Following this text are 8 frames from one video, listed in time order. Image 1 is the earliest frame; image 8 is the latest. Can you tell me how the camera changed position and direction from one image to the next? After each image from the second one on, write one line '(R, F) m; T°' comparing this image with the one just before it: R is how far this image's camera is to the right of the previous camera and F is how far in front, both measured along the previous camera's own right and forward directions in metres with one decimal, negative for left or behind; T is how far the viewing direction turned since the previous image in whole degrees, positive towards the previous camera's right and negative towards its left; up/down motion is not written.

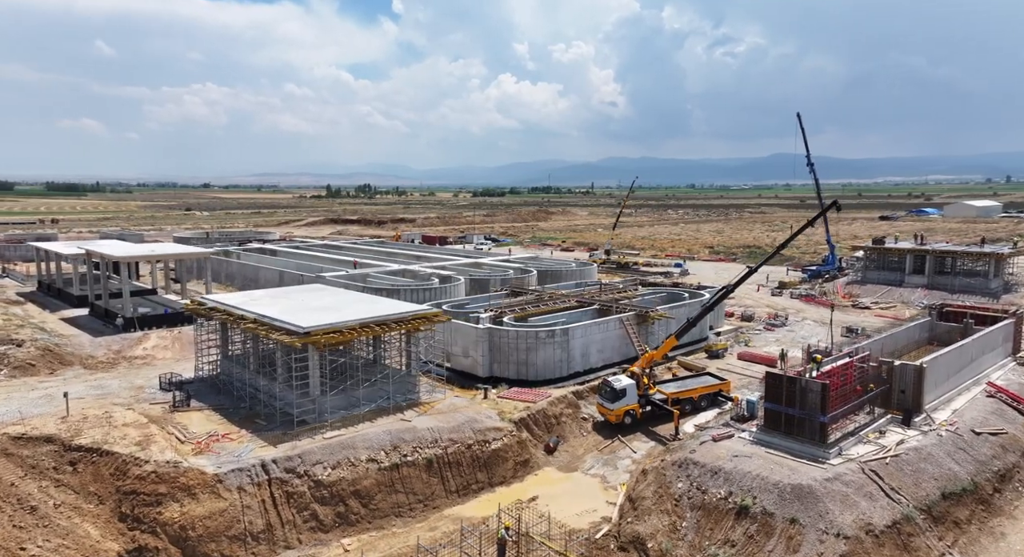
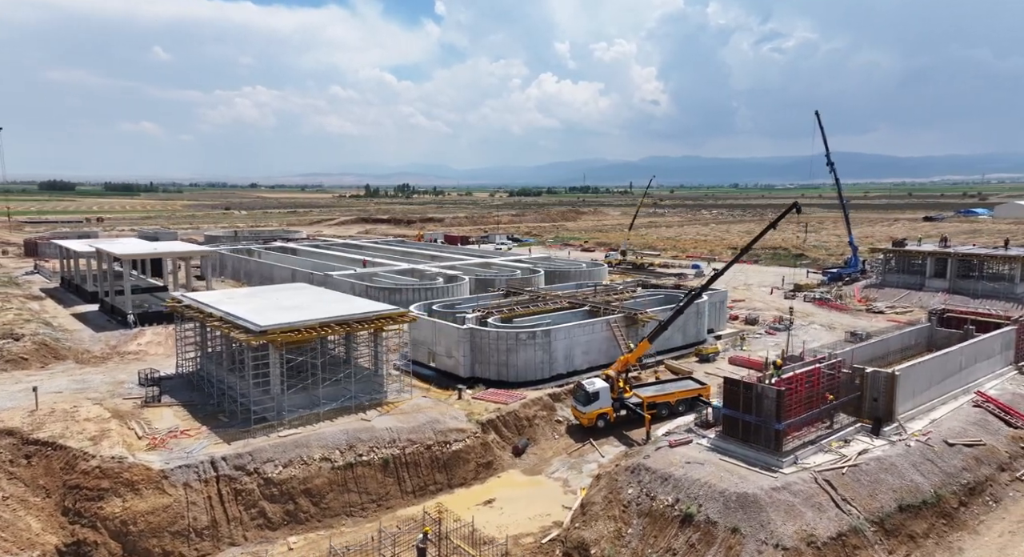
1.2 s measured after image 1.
(+2.0, +0.2) m; -3°
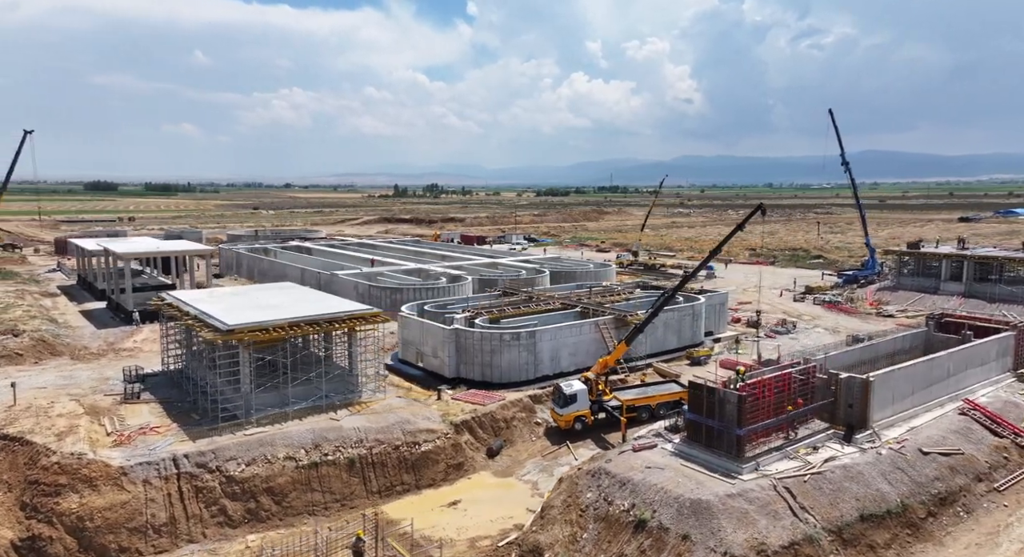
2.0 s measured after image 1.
(+1.6, +0.1) m; -2°
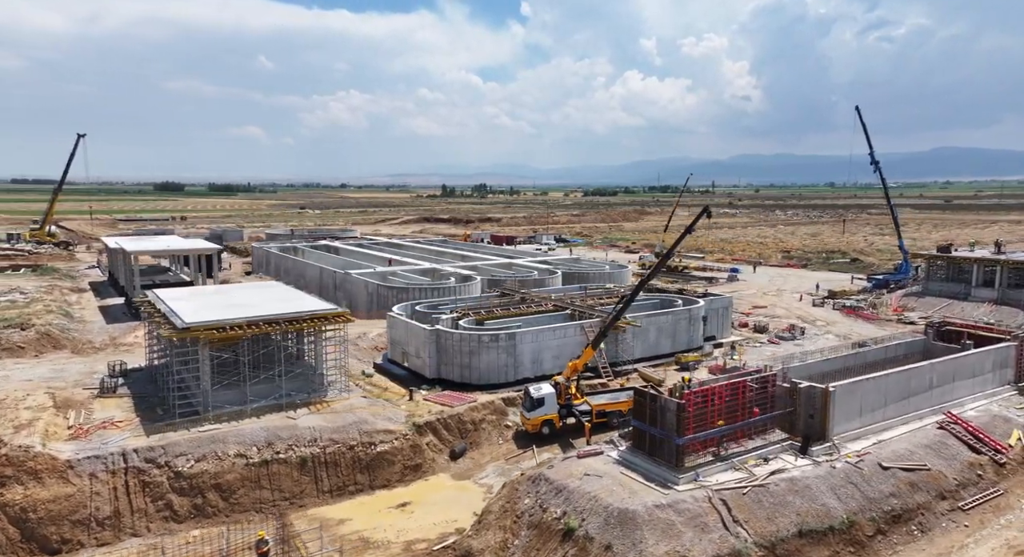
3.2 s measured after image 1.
(+2.5, +0.3) m; -4°
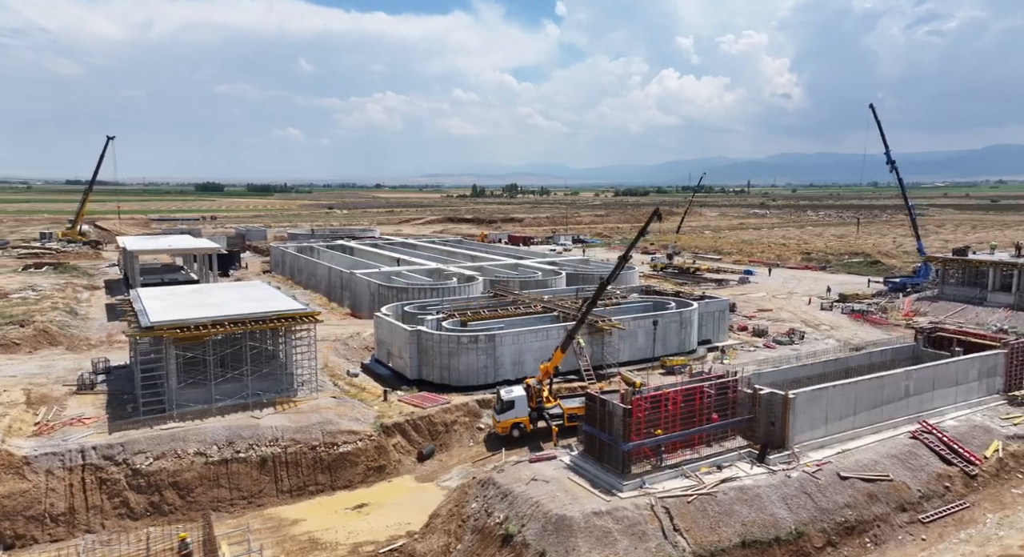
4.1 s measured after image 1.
(+1.8, +0.2) m; -2°
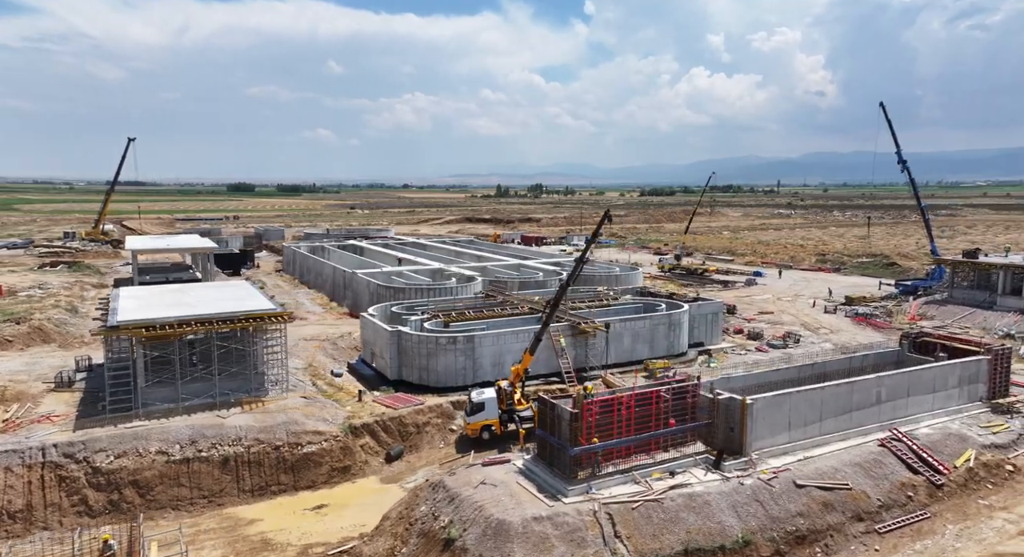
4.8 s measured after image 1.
(+1.7, +0.2) m; -2°
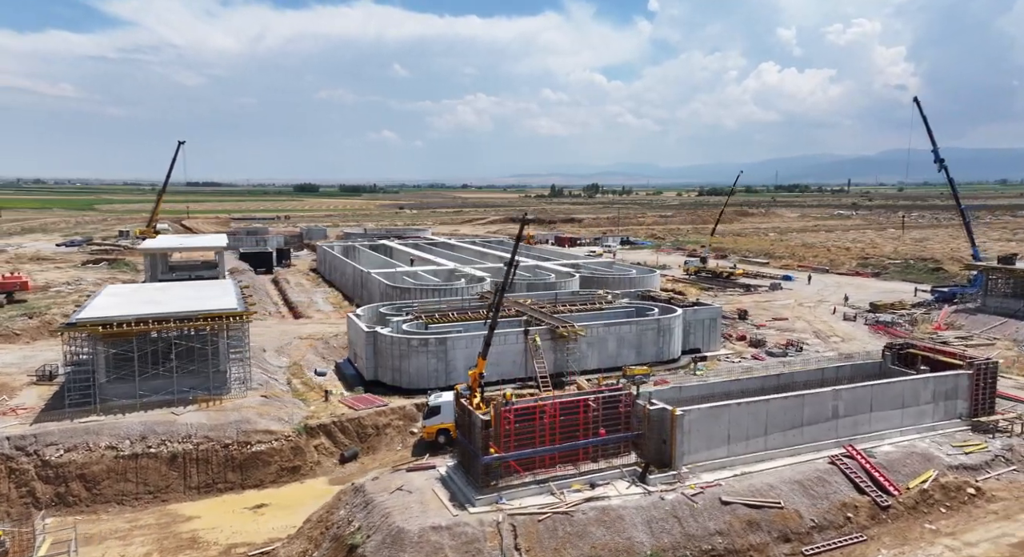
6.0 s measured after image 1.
(+3.0, +0.4) m; -4°
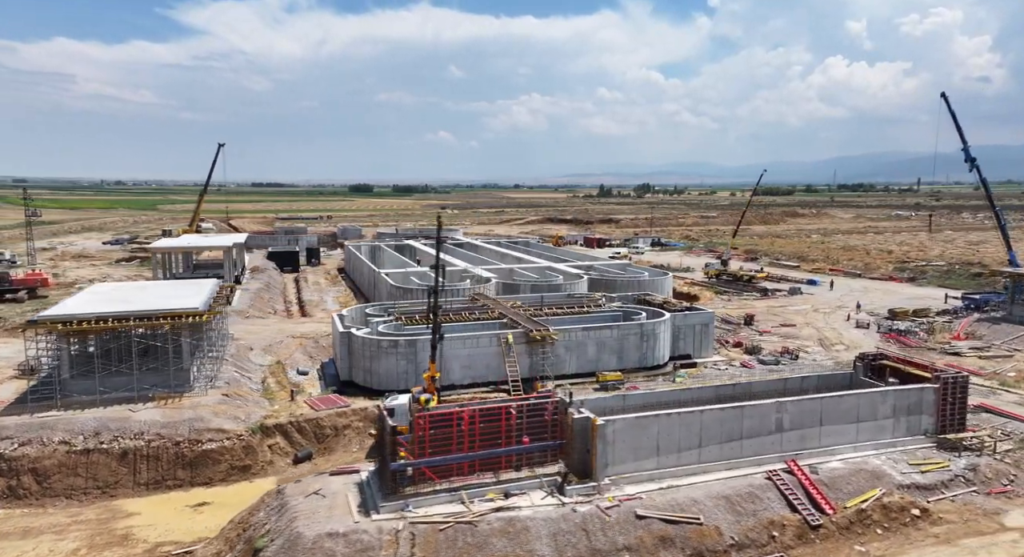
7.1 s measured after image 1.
(+2.9, +0.3) m; -4°
